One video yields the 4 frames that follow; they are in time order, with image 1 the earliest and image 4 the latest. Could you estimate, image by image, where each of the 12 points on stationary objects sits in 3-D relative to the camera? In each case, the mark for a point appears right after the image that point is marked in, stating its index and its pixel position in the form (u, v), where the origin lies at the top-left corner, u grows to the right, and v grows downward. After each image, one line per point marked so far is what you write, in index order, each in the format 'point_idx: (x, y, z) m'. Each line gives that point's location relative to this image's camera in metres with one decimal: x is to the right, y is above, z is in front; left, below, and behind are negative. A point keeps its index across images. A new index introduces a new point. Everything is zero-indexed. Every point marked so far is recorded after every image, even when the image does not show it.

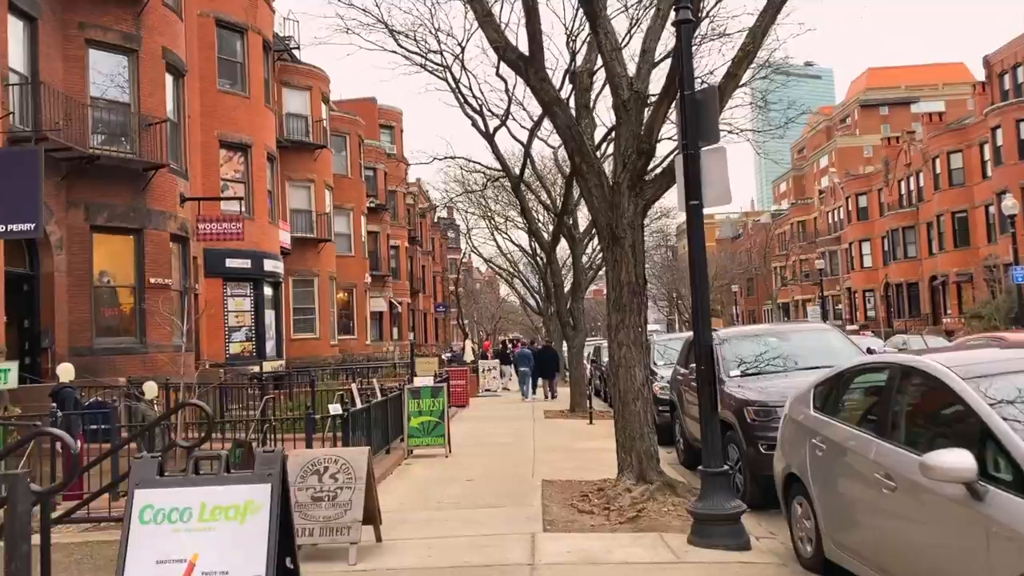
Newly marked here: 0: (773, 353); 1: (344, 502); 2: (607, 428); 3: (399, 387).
0: (+2.8, -0.7, +9.3) m
1: (-1.2, -1.5, +6.0) m
2: (+1.6, -2.4, +14.7) m
3: (-1.7, -1.5, +12.7) m
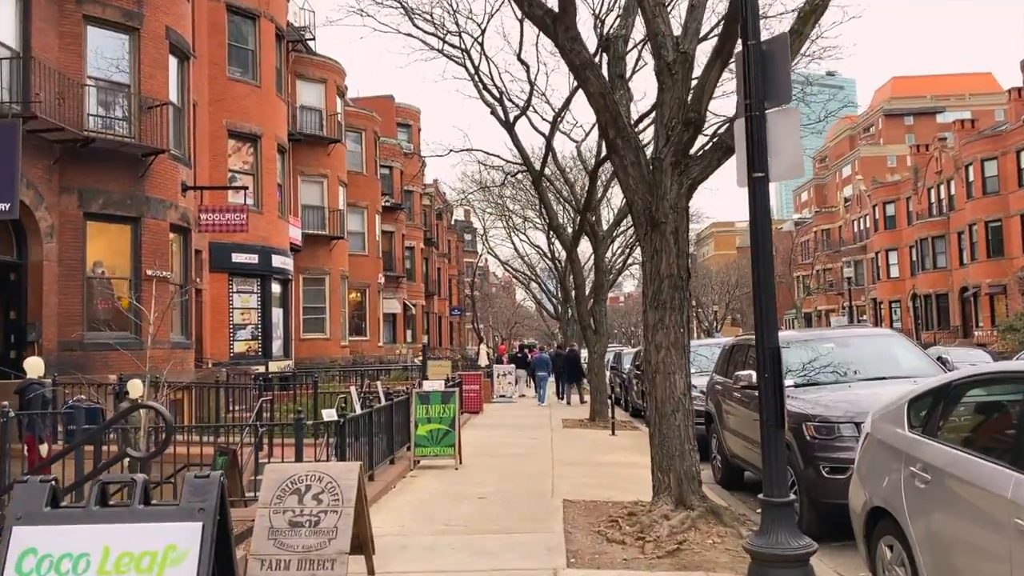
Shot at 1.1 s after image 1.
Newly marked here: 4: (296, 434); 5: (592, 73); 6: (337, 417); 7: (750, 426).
0: (+2.9, -0.7, +8.1) m
1: (-1.1, -1.4, +4.9) m
2: (+1.9, -2.4, +13.7) m
3: (-1.4, -1.4, +11.6) m
4: (-1.9, -1.3, +7.5) m
5: (+0.6, +1.7, +7.0) m
6: (-1.6, -1.2, +7.9) m
7: (+2.3, -1.3, +8.2) m
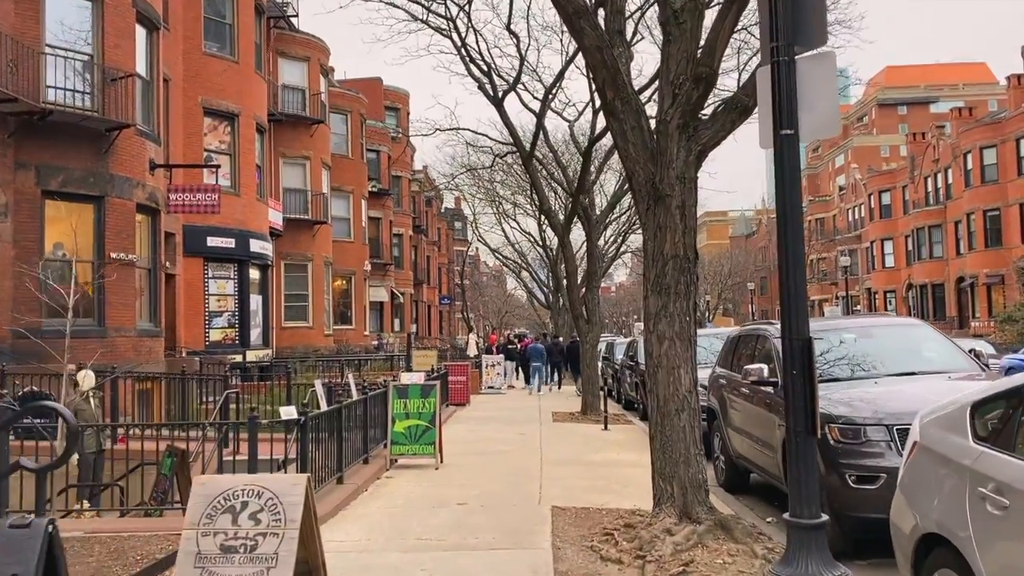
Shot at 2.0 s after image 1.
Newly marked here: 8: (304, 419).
0: (+2.8, -0.6, +7.3) m
1: (-1.2, -1.3, +4.1) m
2: (+1.7, -2.2, +12.8) m
3: (-1.6, -1.2, +10.8) m
4: (-2.0, -1.1, +6.6) m
5: (+0.5, +1.9, +6.1) m
6: (-1.7, -1.0, +7.0) m
7: (+2.1, -1.2, +7.4) m
8: (-1.7, -1.0, +7.0) m
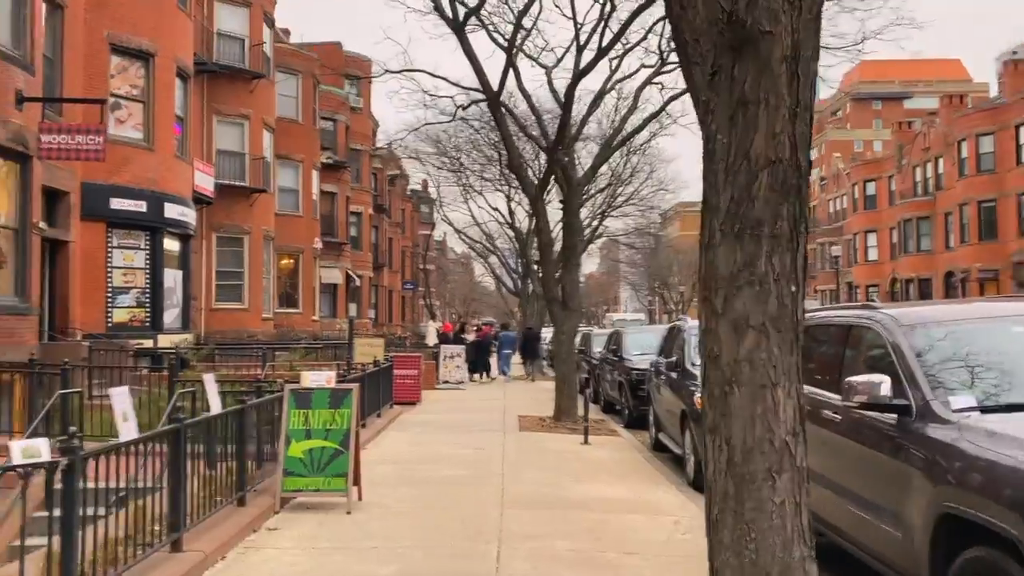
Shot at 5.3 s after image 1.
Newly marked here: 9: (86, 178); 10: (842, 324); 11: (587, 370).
0: (+2.5, -0.4, +4.5) m
1: (-1.3, -1.0, +1.1) m
2: (+1.1, -1.9, +10.0) m
3: (-2.0, -0.9, +7.8) m
4: (-2.3, -0.8, +3.6) m
5: (+0.3, +2.1, +3.1) m
6: (-2.0, -0.7, +4.0) m
7: (+1.8, -1.0, +4.5) m
8: (-2.0, -0.7, +4.0) m
9: (-8.0, +2.0, +16.2) m
10: (+2.0, -0.2, +5.4) m
11: (+1.5, -1.6, +17.2) m
